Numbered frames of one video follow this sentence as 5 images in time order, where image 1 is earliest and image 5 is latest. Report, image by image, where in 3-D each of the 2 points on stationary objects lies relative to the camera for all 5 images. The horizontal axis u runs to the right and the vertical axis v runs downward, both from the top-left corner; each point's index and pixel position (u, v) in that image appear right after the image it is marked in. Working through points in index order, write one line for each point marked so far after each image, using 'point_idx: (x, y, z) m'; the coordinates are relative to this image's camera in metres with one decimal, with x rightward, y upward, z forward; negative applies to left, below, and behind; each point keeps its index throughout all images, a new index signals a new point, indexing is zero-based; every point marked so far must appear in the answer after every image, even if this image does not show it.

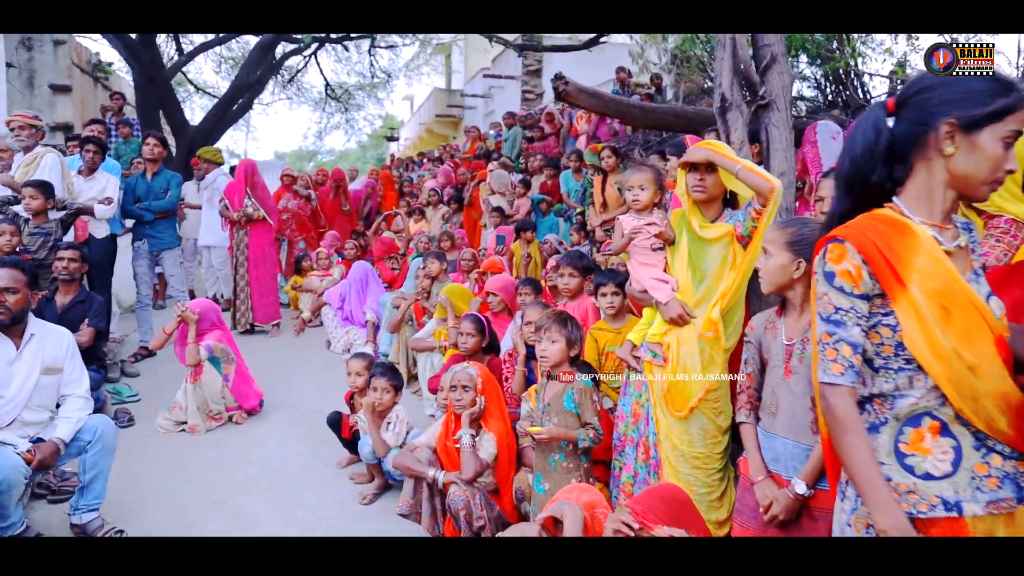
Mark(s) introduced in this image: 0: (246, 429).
0: (-1.4, -0.7, +4.1) m
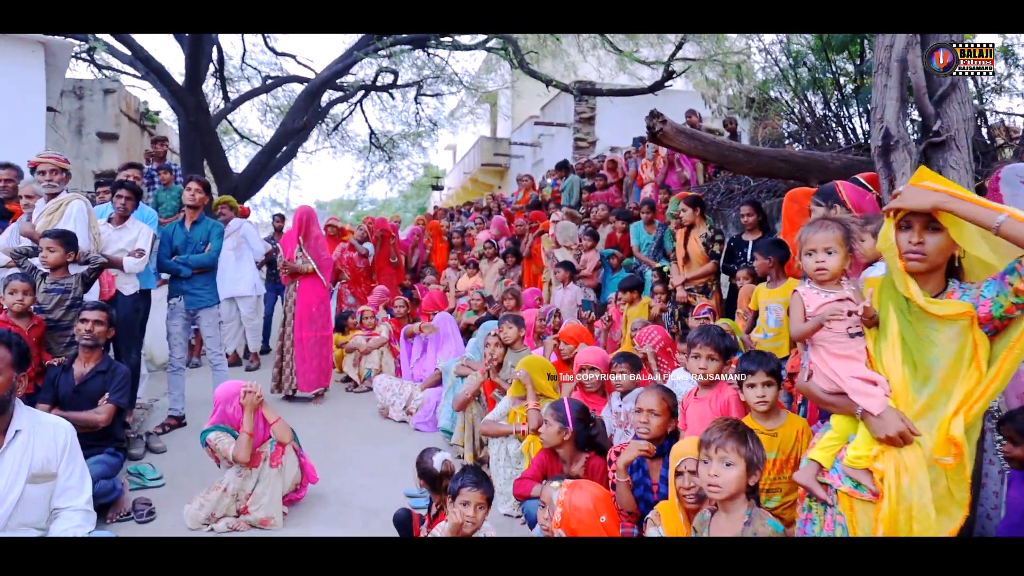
0: (-1.0, -1.1, +3.5) m
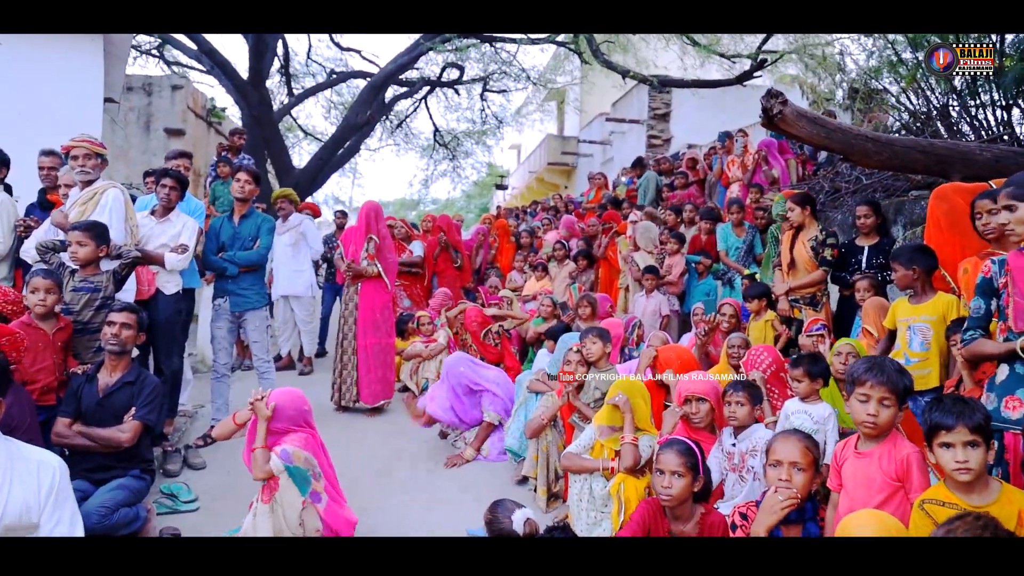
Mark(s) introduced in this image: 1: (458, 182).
0: (-0.7, -1.1, +3.0) m
1: (-0.6, +1.0, +7.3) m
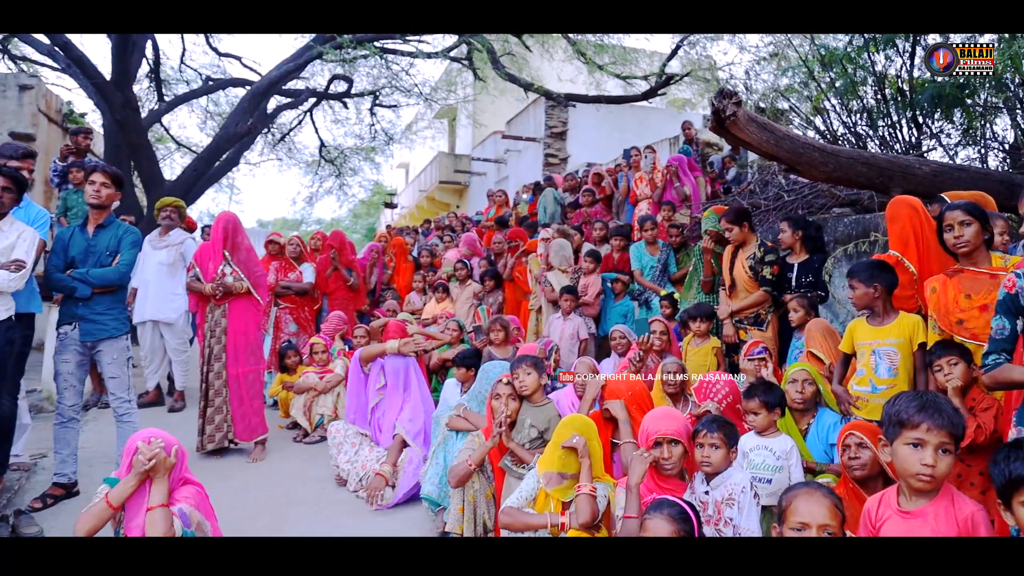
0: (-0.9, -1.1, +2.3) m
1: (-1.4, +0.8, +6.7) m
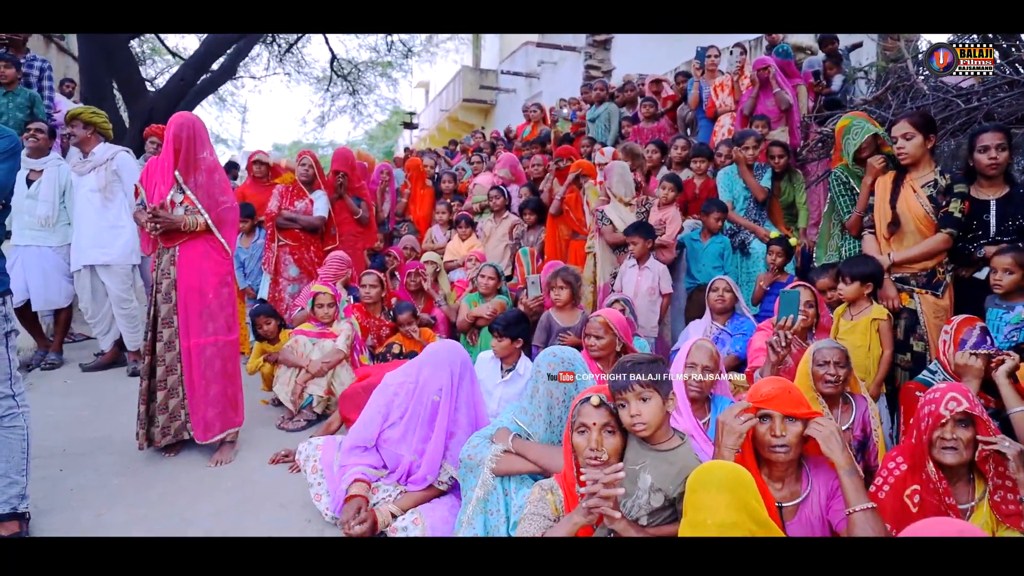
0: (-0.7, -1.1, +1.2) m
1: (-1.1, +1.2, +5.3) m
